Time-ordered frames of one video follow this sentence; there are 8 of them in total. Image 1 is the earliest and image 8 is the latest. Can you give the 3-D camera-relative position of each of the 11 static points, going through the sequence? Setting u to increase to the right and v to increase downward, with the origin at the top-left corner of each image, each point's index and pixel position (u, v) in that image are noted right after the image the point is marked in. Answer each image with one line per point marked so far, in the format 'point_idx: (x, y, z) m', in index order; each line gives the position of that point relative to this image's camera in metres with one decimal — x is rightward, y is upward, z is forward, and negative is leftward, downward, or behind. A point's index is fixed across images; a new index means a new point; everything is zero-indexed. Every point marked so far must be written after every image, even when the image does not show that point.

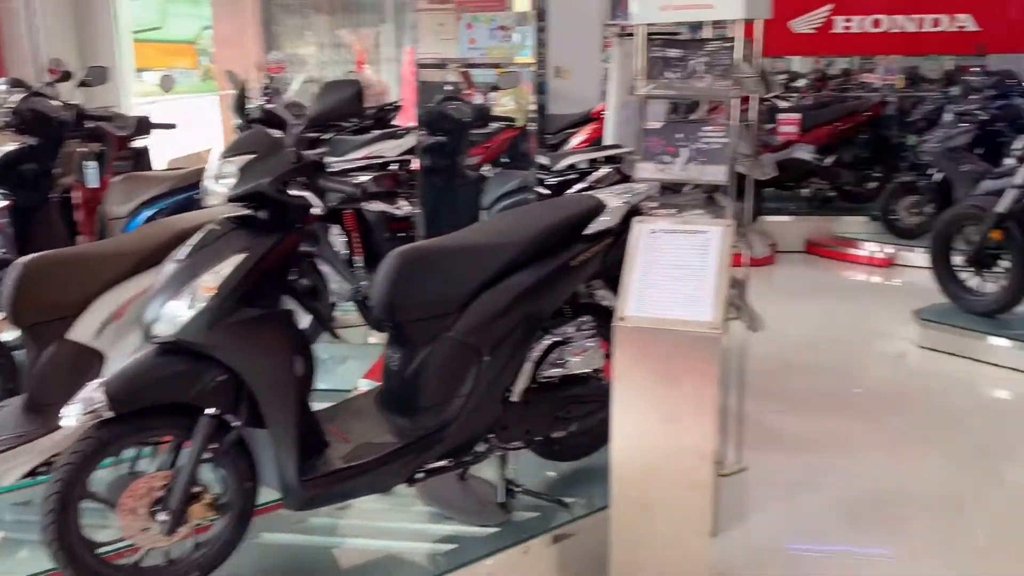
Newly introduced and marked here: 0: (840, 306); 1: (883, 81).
0: (+1.8, -0.1, +4.8) m
1: (+2.6, +1.5, +6.3) m
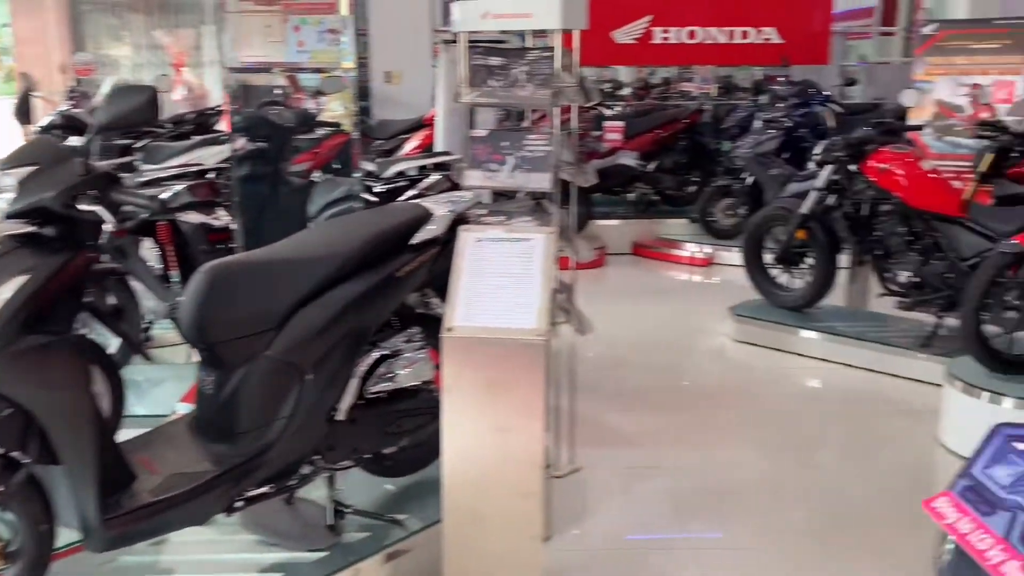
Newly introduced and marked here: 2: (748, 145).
0: (+0.9, -0.1, +5.0) m
1: (+1.4, +1.5, +6.7) m
2: (+1.5, +0.9, +5.7) m
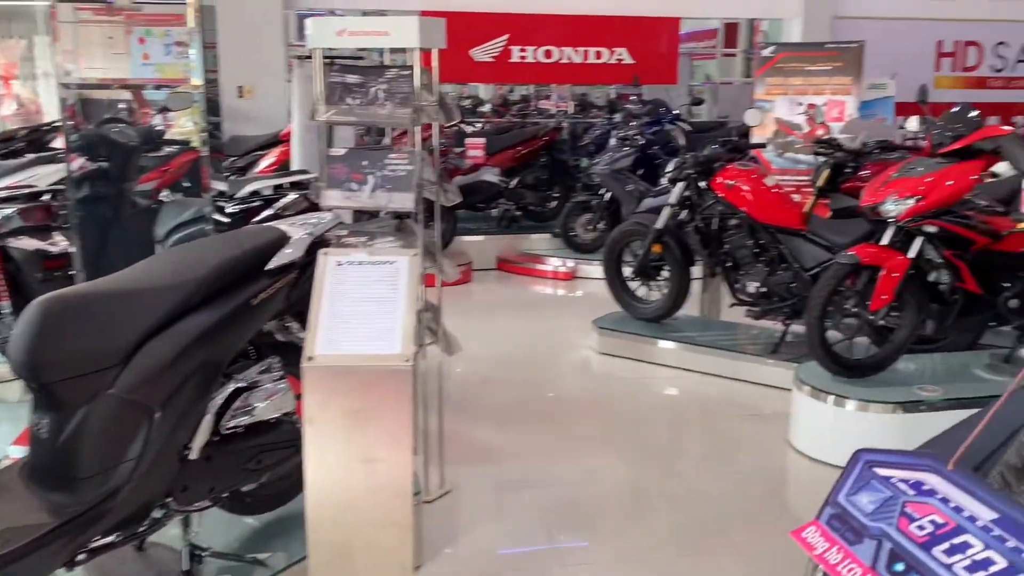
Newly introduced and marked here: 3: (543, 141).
0: (+0.1, -0.2, +5.0) m
1: (+0.3, +1.4, +6.8) m
2: (+0.6, +0.8, +5.9) m
3: (+0.2, +1.1, +6.5) m
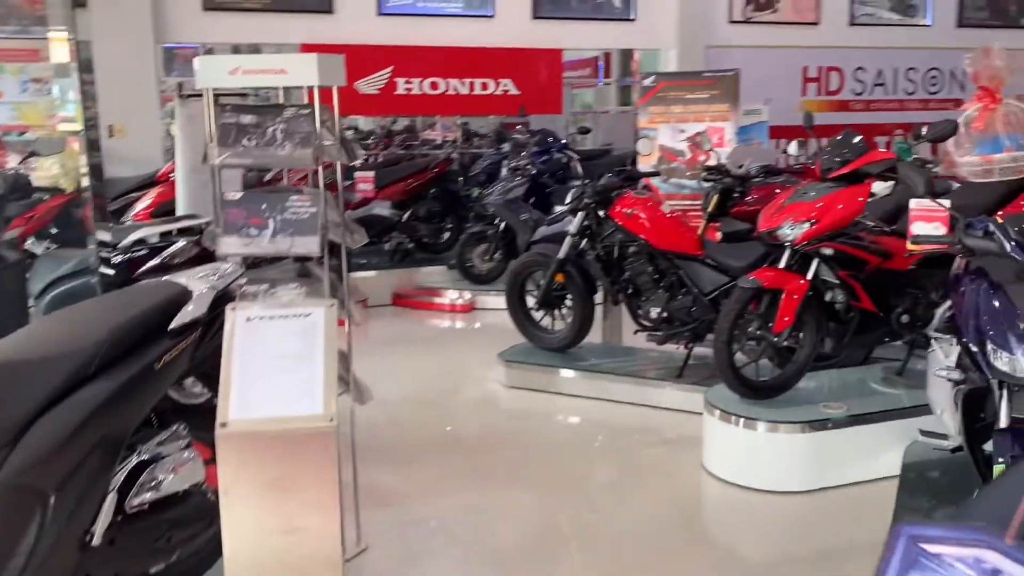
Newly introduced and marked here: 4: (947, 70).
0: (-0.5, -0.4, +4.9) m
1: (-0.5, +1.1, +6.8) m
2: (-0.1, +0.6, +5.8) m
3: (-0.6, +0.8, +6.4) m
4: (+3.8, +1.9, +7.8) m
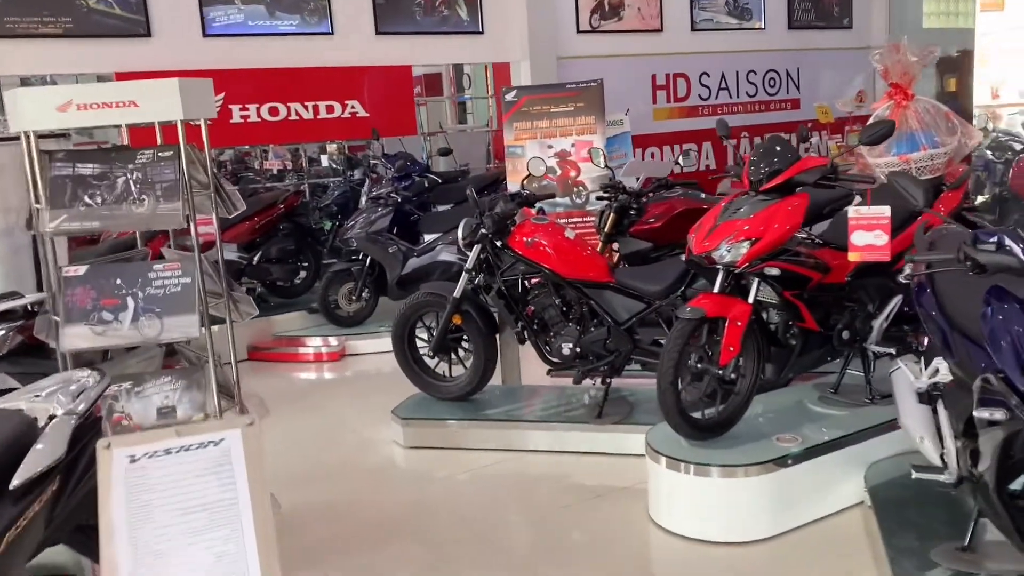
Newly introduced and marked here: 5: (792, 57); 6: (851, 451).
0: (-1.0, -0.6, +4.3) m
1: (-1.5, +0.8, +6.1) m
2: (-0.9, +0.4, +5.3) m
3: (-1.5, +0.5, +5.8) m
4: (+2.4, +1.9, +8.0) m
5: (+2.6, +2.1, +8.0) m
6: (+1.1, -0.5, +2.9) m
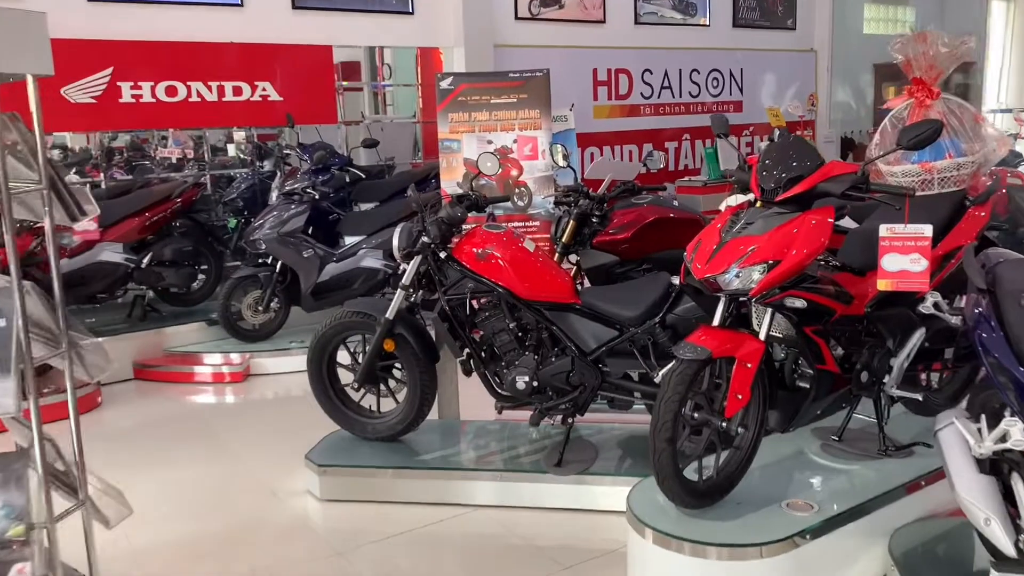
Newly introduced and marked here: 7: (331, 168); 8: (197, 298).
0: (-1.3, -0.7, +3.6) m
1: (-2.0, +0.8, +5.4) m
2: (-1.3, +0.3, +4.6) m
3: (-1.9, +0.5, +5.1) m
4: (+1.8, +1.9, +7.6) m
5: (+2.0, +2.0, +7.7) m
6: (+1.0, -0.6, +2.4) m
7: (-1.0, +0.7, +5.0) m
8: (-1.9, -0.1, +5.2) m
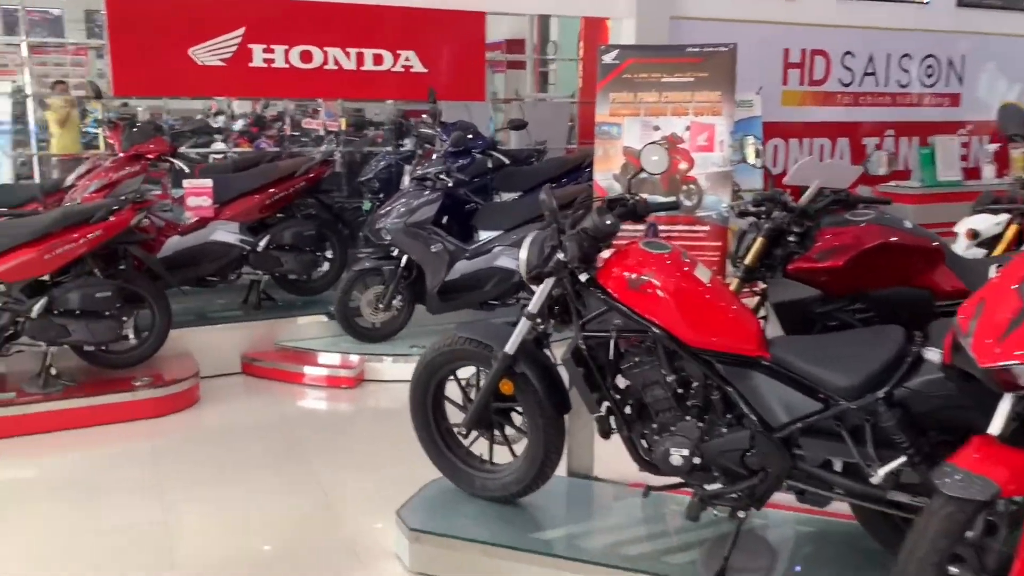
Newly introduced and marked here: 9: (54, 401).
0: (-0.8, -0.7, +3.1) m
1: (-1.0, +0.9, +4.9) m
2: (-0.5, +0.3, +4.0) m
3: (-1.1, +0.6, +4.6) m
4: (+3.1, +1.7, +6.4) m
5: (+3.3, +1.8, +6.4) m
6: (+1.2, -0.8, +1.5) m
7: (-0.2, +0.7, +4.4) m
8: (-1.0, 0.0, +4.7) m
9: (-1.8, -0.4, +3.5) m
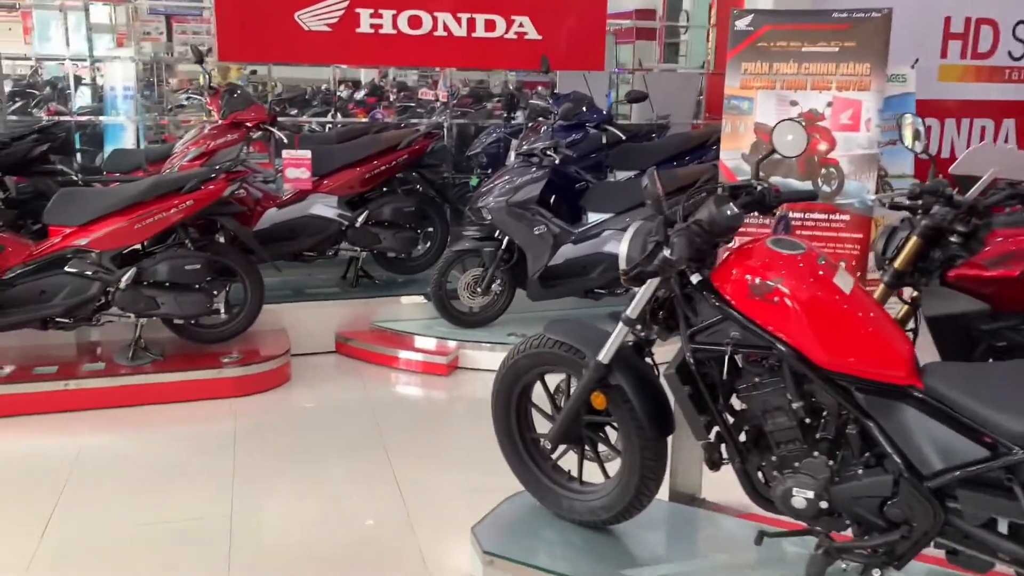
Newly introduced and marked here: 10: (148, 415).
0: (-0.5, -0.6, +2.9) m
1: (-0.4, +1.0, +4.7) m
2: (0.0, +0.4, +3.8) m
3: (-0.5, +0.7, +4.4) m
4: (+4.0, +1.6, +5.6) m
5: (+4.1, +1.8, +5.6) m
6: (+1.3, -0.9, +1.0) m
7: (+0.3, +0.7, +4.1) m
8: (-0.5, +0.1, +4.5) m
9: (-1.4, -0.3, +3.4) m
10: (-1.4, -0.5, +3.4) m
